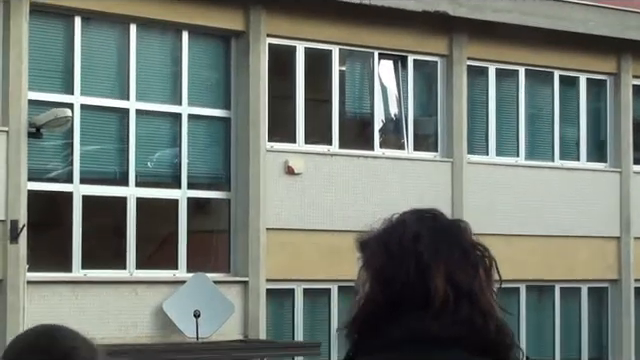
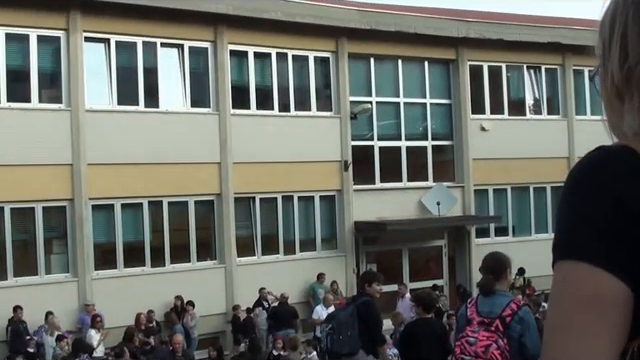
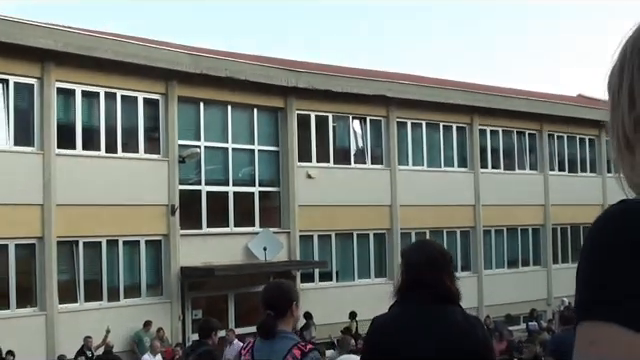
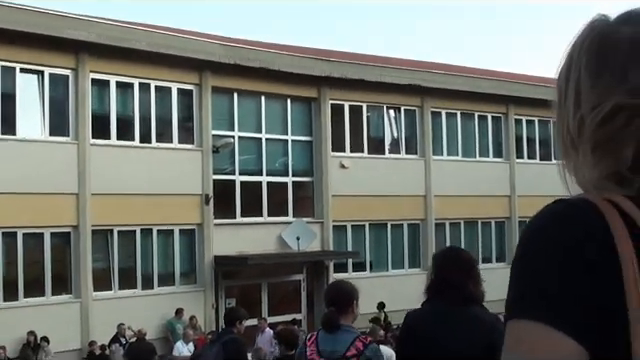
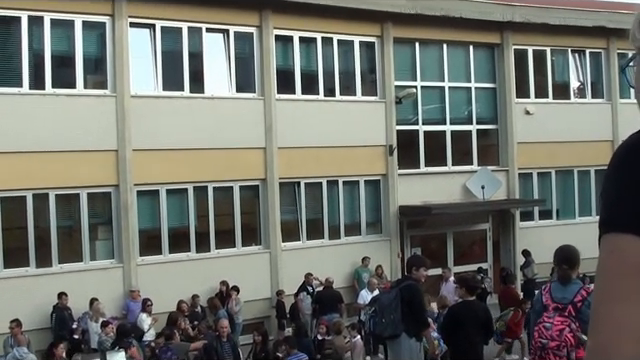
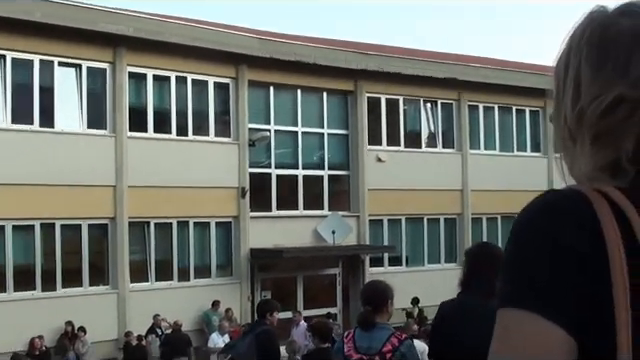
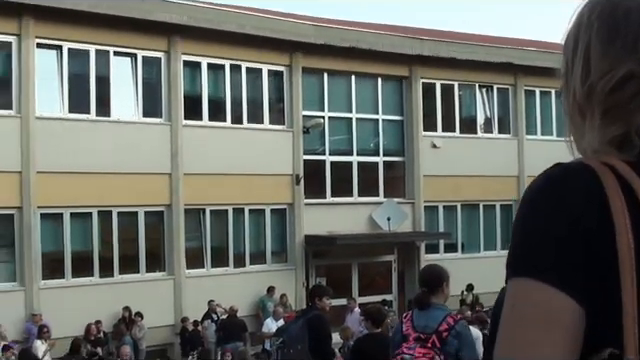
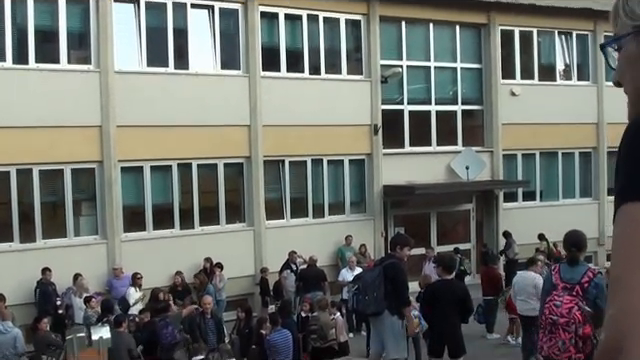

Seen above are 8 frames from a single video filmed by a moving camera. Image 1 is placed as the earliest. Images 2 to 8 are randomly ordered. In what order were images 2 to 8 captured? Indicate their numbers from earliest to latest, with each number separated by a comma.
3, 4, 6, 7, 2, 5, 8
